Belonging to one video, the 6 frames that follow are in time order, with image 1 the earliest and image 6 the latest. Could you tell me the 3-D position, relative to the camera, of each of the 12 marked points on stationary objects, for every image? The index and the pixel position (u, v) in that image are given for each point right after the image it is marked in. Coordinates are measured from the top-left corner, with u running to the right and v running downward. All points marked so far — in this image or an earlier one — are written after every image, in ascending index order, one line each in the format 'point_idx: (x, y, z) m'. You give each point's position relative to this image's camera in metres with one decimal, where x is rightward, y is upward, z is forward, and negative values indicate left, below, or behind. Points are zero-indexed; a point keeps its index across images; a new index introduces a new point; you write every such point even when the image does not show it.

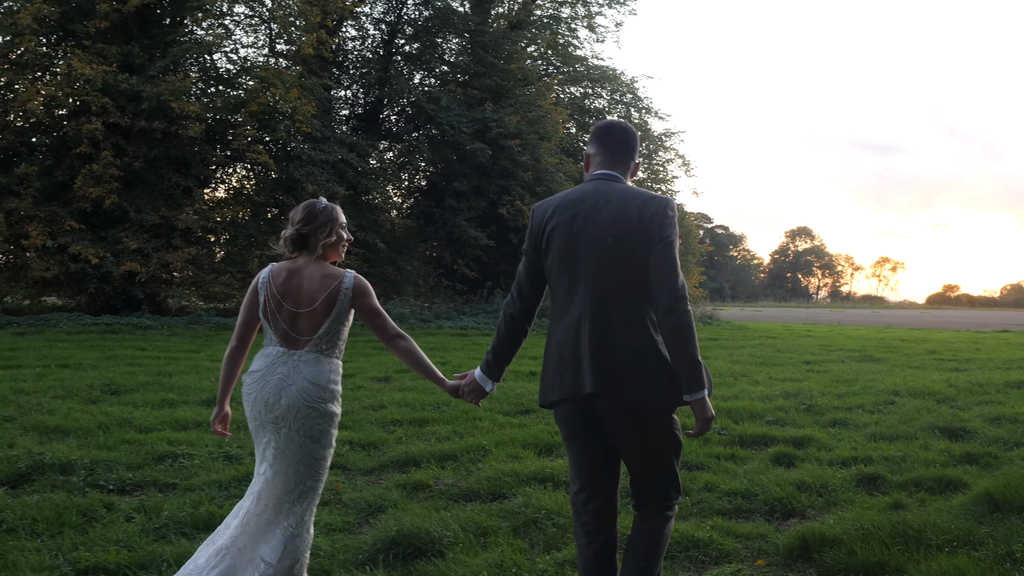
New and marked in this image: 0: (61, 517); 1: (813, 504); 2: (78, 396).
0: (-2.2, -1.1, +5.5) m
1: (+1.6, -1.2, +6.1) m
2: (-4.0, -1.0, +10.5) m
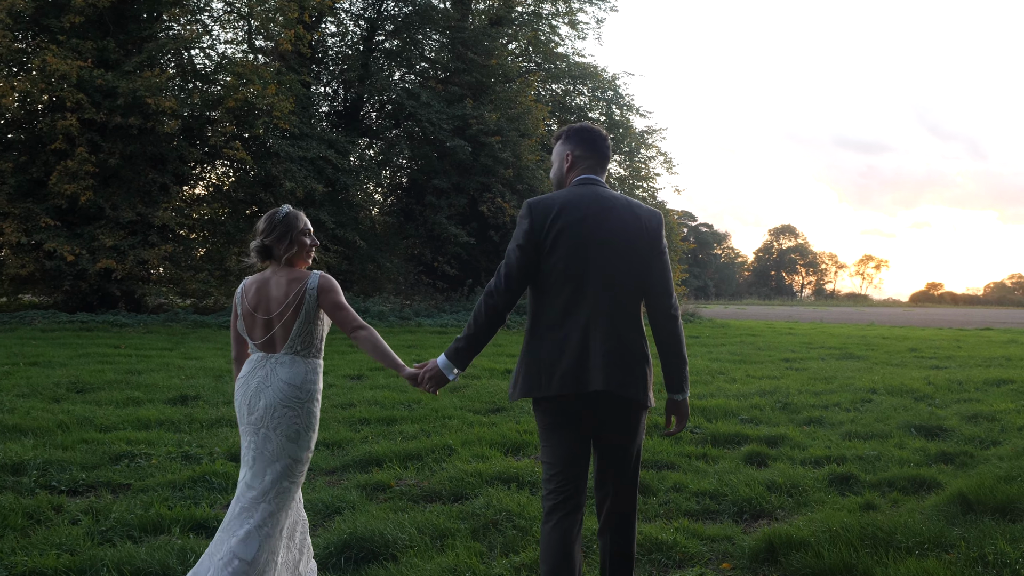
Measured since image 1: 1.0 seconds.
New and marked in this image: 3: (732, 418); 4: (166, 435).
0: (-2.4, -1.1, +5.3) m
1: (+1.4, -1.2, +6.0) m
2: (-4.3, -1.0, +10.3) m
3: (+1.8, -1.1, +9.2) m
4: (-2.4, -1.0, +7.9) m
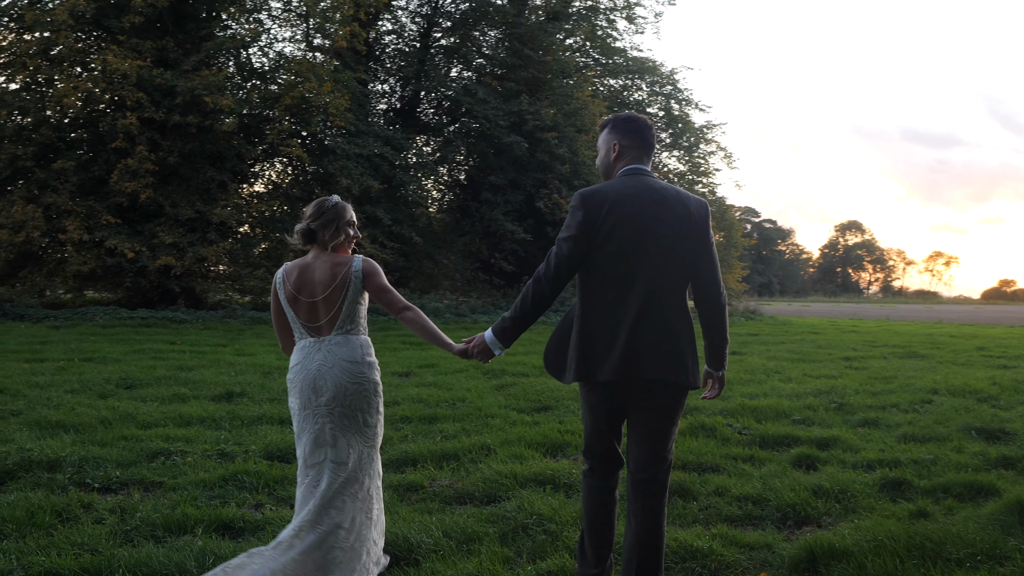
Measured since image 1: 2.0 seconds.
0: (-2.2, -1.1, +5.2) m
1: (+1.6, -1.1, +5.8) m
2: (-3.9, -0.9, +10.4) m
3: (+2.2, -1.0, +9.0) m
4: (-2.1, -1.0, +7.8) m
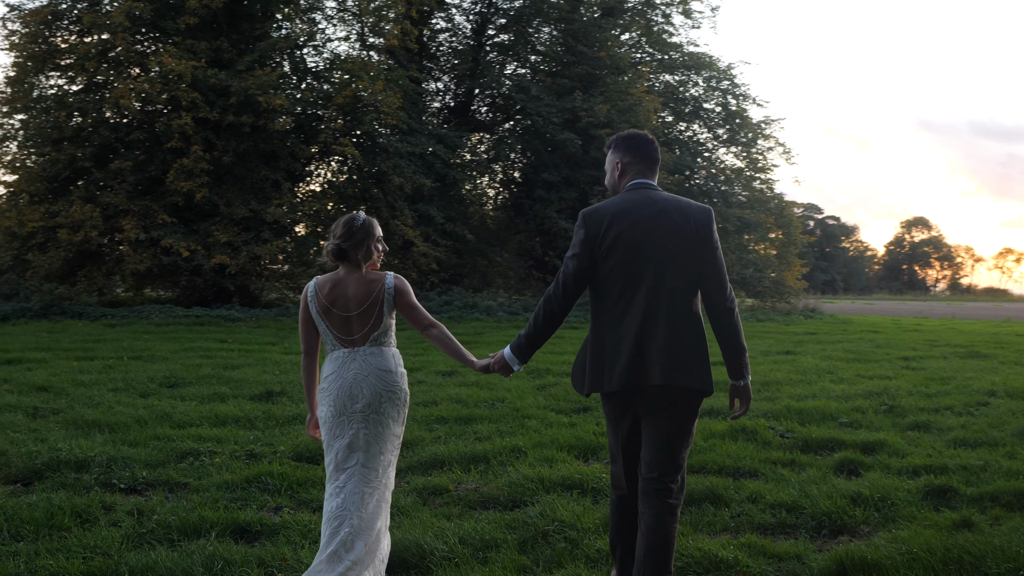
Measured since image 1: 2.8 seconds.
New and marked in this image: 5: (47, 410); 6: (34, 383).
0: (-2.1, -1.1, +5.2) m
1: (+1.7, -1.1, +5.5) m
2: (-3.5, -0.9, +10.4) m
3: (+2.5, -1.0, +8.7) m
4: (-1.9, -1.0, +7.8) m
5: (-3.7, -1.0, +8.9) m
6: (-4.5, -0.9, +10.6) m
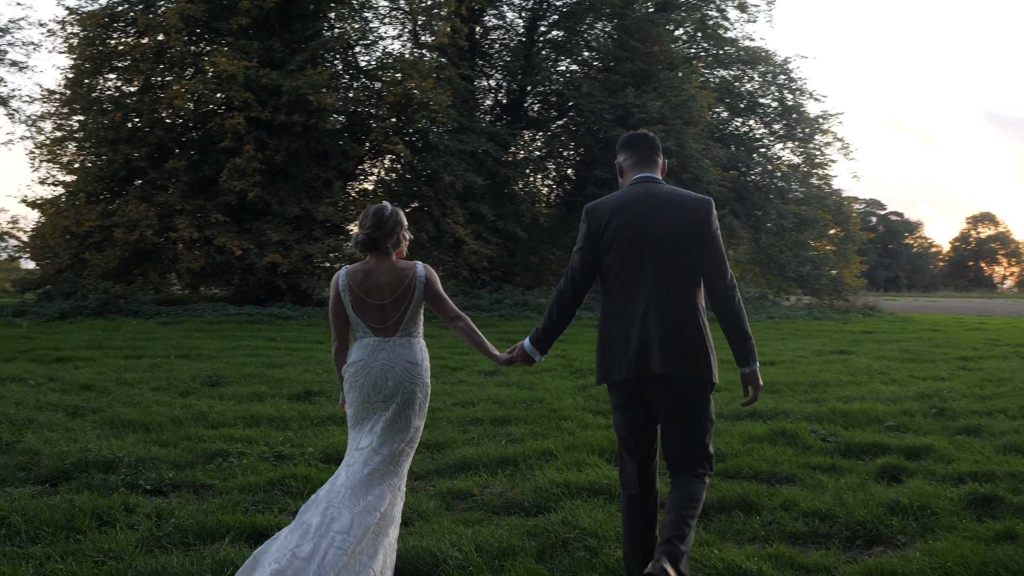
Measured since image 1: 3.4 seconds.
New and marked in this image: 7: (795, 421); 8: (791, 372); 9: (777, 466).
0: (-2.0, -1.1, +5.2) m
1: (+1.8, -1.1, +5.3) m
2: (-3.1, -0.9, +10.5) m
3: (+2.7, -1.0, +8.4) m
4: (-1.6, -1.0, +7.8) m
5: (-3.4, -1.0, +9.0) m
6: (-4.1, -0.9, +10.7) m
7: (+2.2, -1.0, +8.6) m
8: (+3.1, -0.9, +12.7) m
9: (+1.6, -1.1, +6.8) m
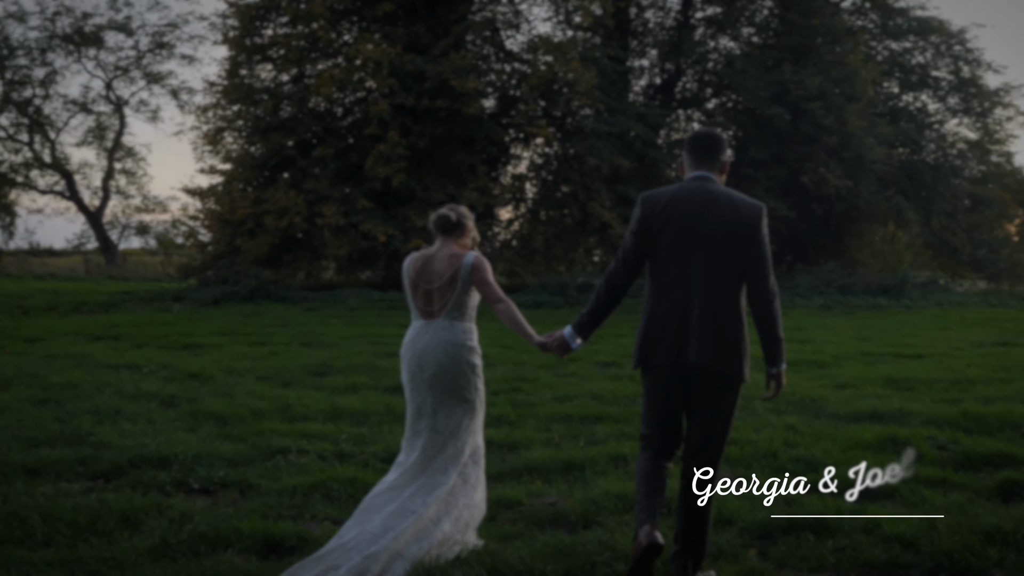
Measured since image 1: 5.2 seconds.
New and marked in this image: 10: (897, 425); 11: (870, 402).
0: (-1.9, -1.0, +5.0) m
1: (+2.0, -1.1, +4.6) m
2: (-2.1, -0.8, +10.4) m
3: (+3.3, -1.0, +7.5) m
4: (-1.1, -0.9, +7.5) m
5: (-2.6, -0.9, +9.0) m
6: (-3.1, -0.8, +10.8) m
7: (+2.8, -0.9, +7.8) m
8: (+4.4, -0.8, +11.6) m
9: (+2.0, -1.0, +6.1) m
10: (+2.6, -0.9, +7.8) m
11: (+2.9, -0.9, +9.0) m
